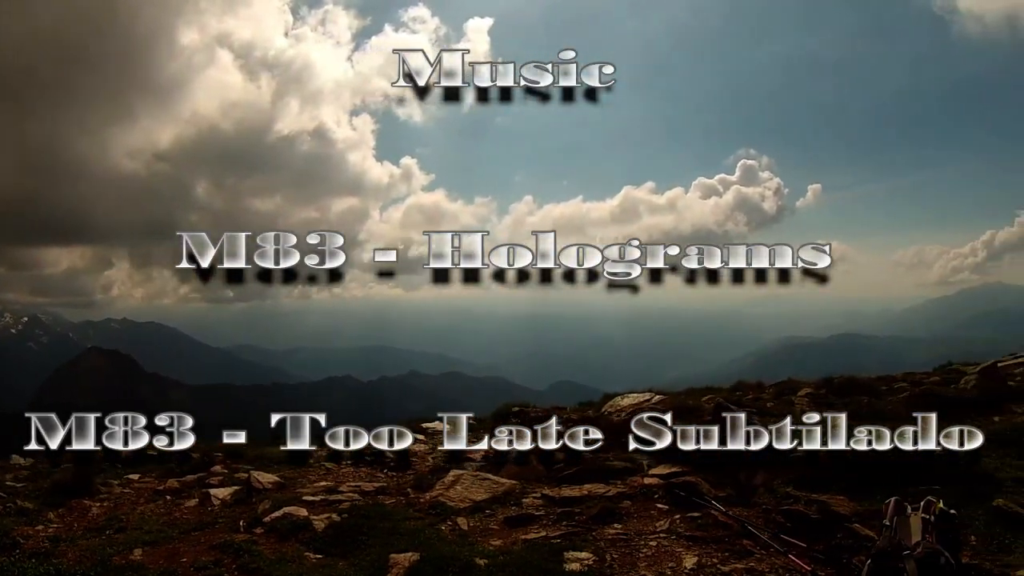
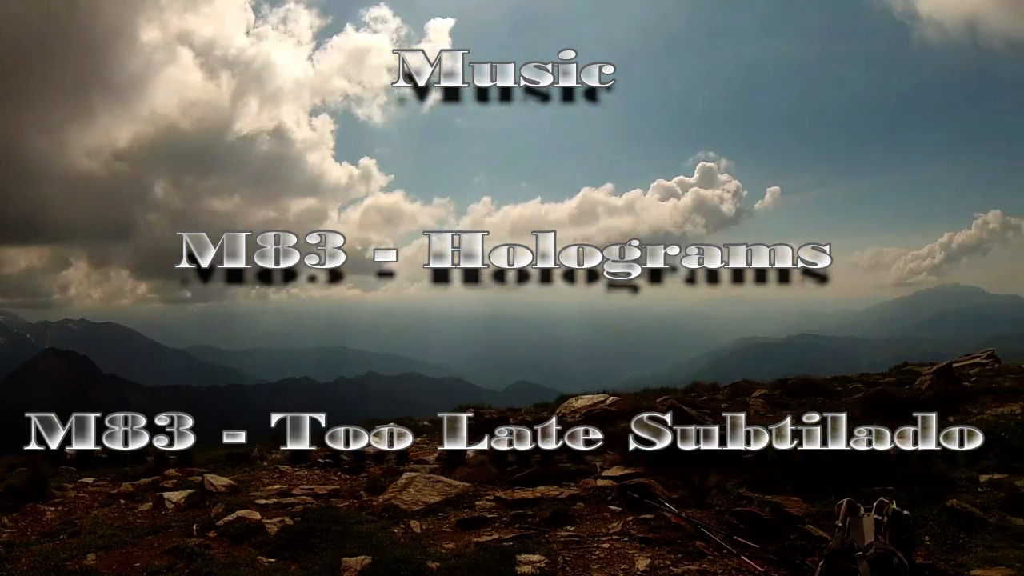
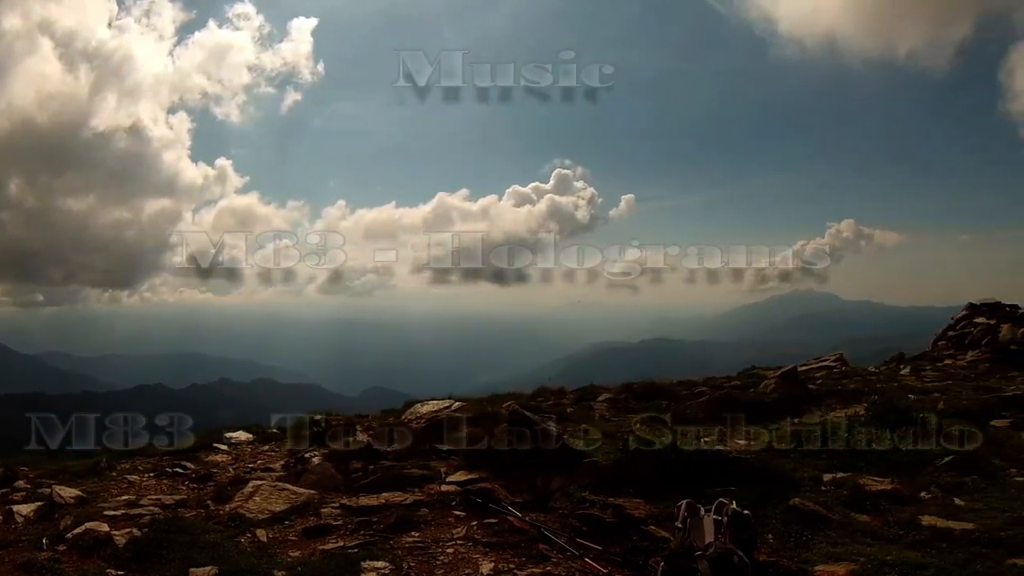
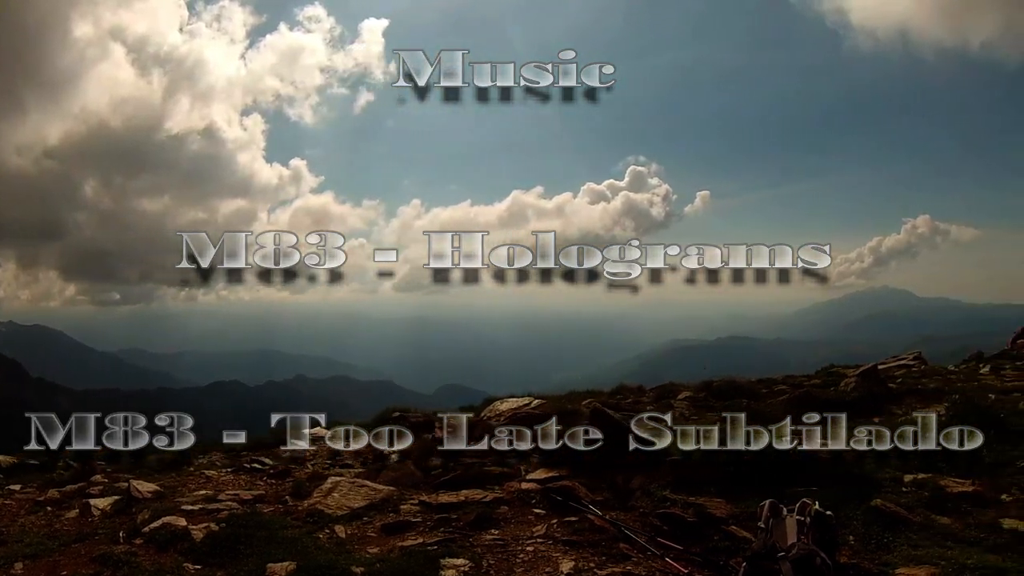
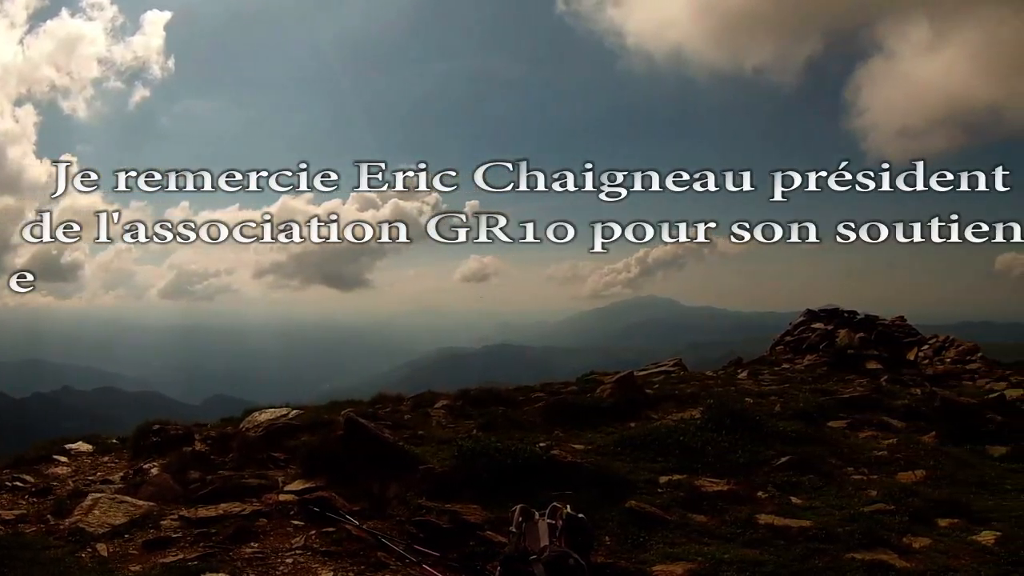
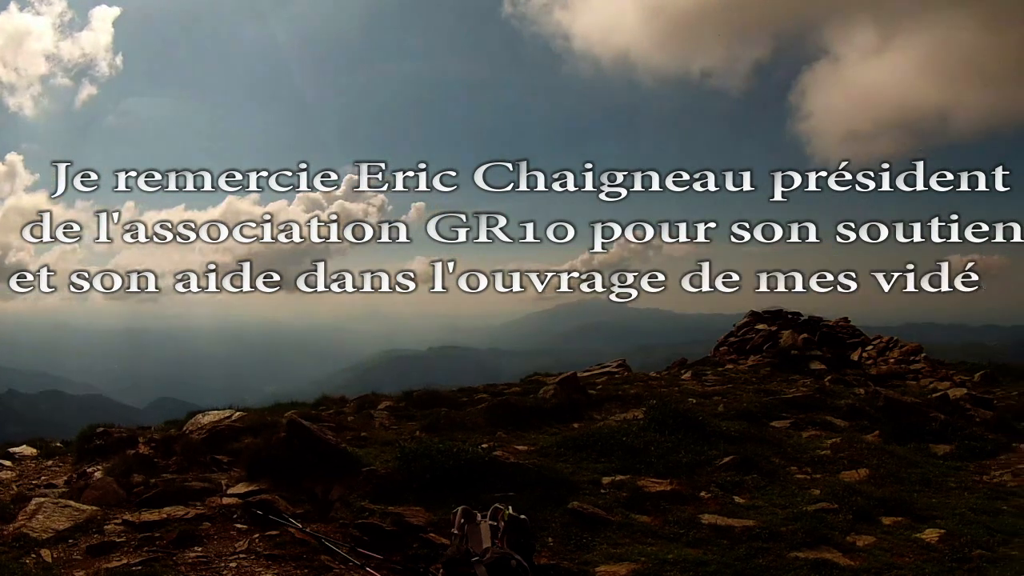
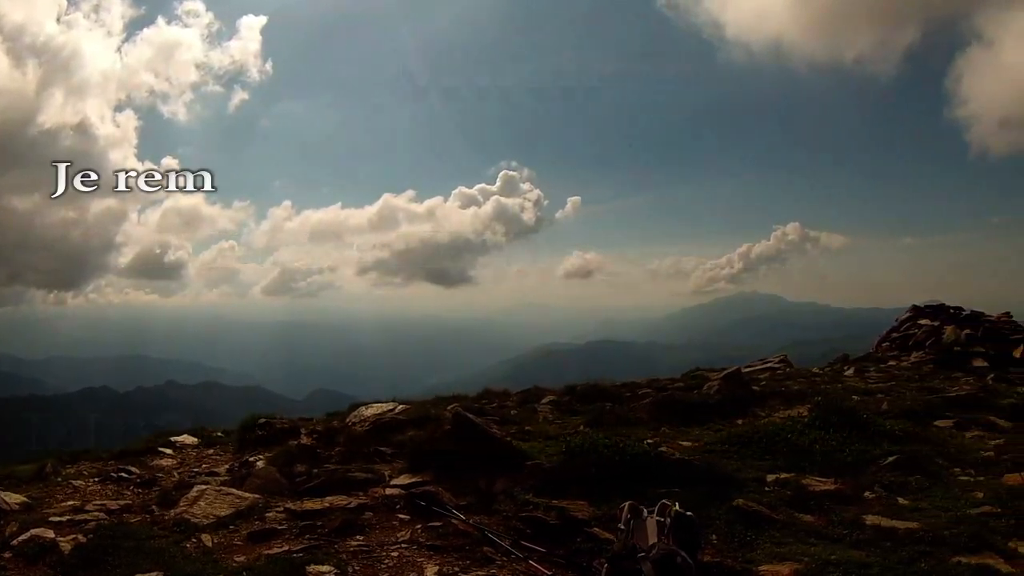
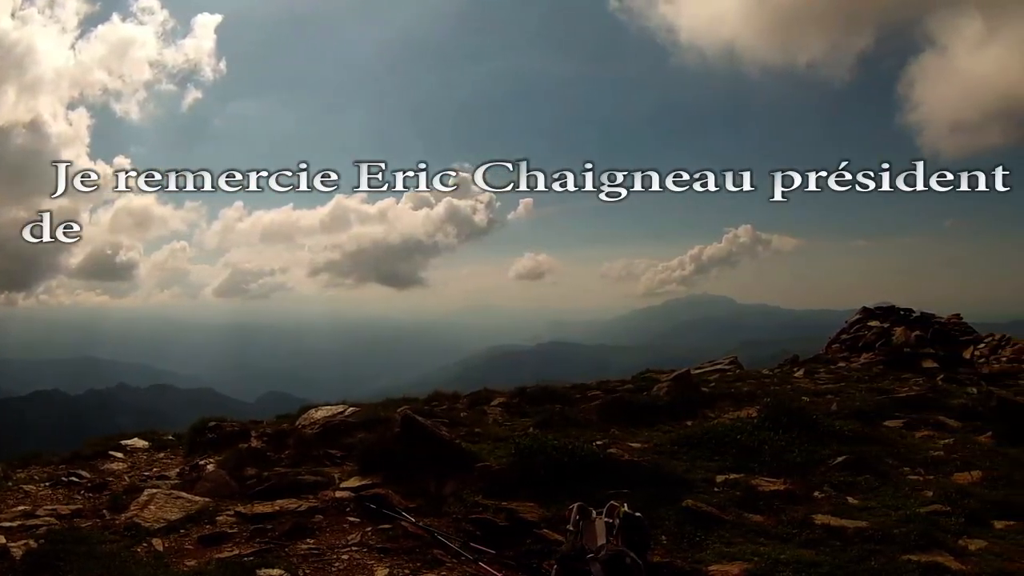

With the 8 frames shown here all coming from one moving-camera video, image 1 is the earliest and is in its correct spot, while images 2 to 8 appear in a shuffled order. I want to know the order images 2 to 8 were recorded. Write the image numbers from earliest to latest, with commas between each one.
2, 4, 3, 7, 8, 5, 6
